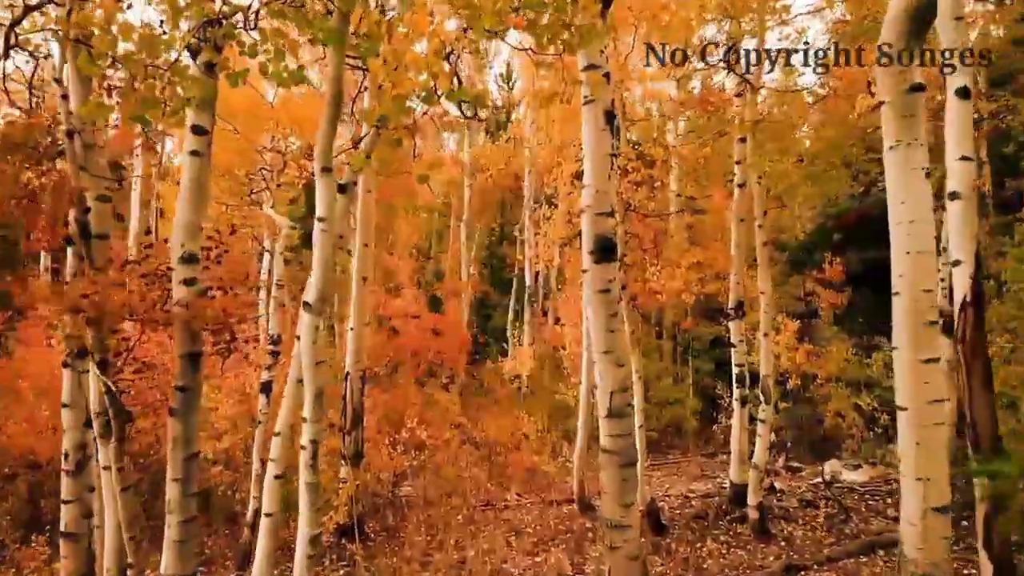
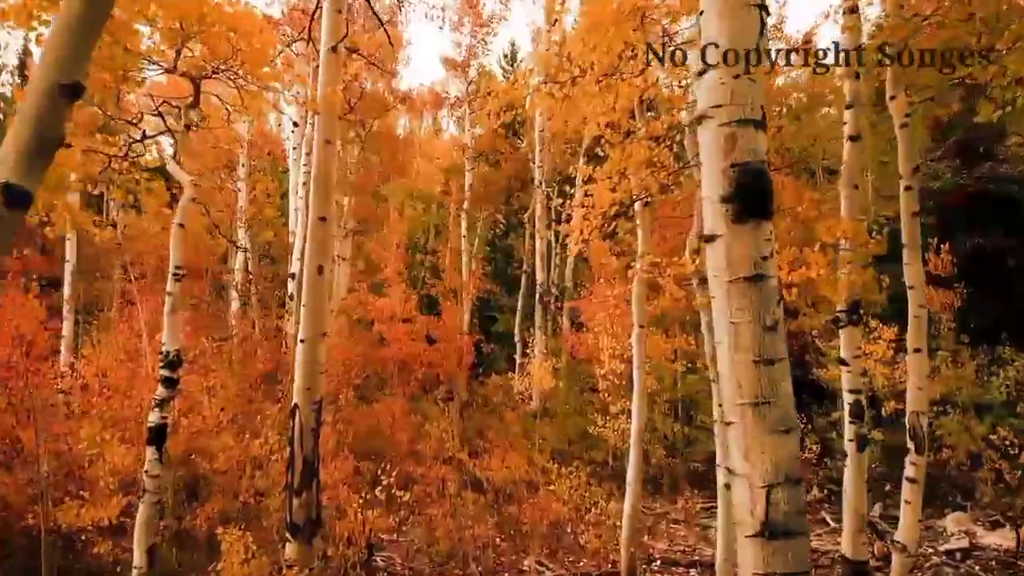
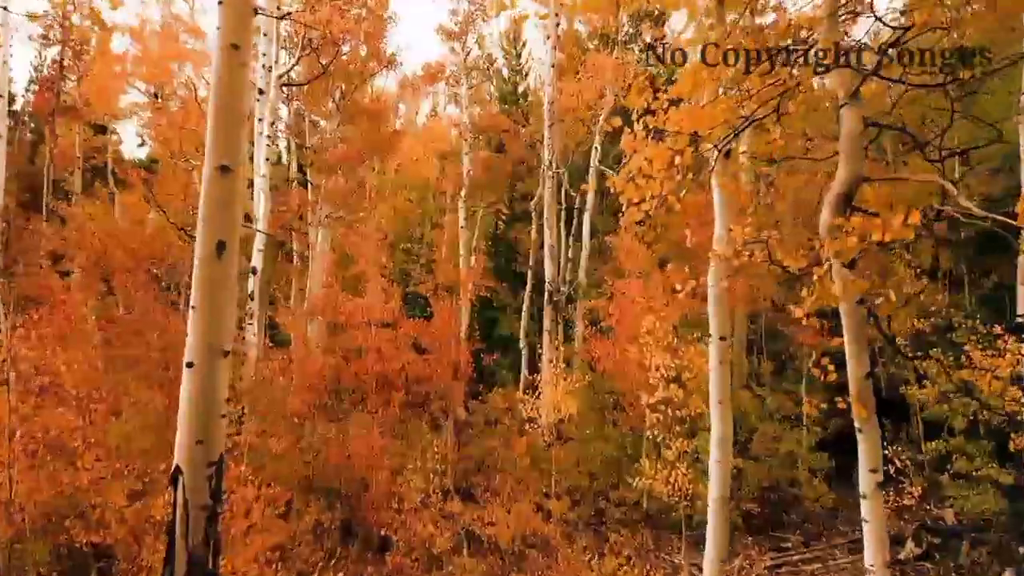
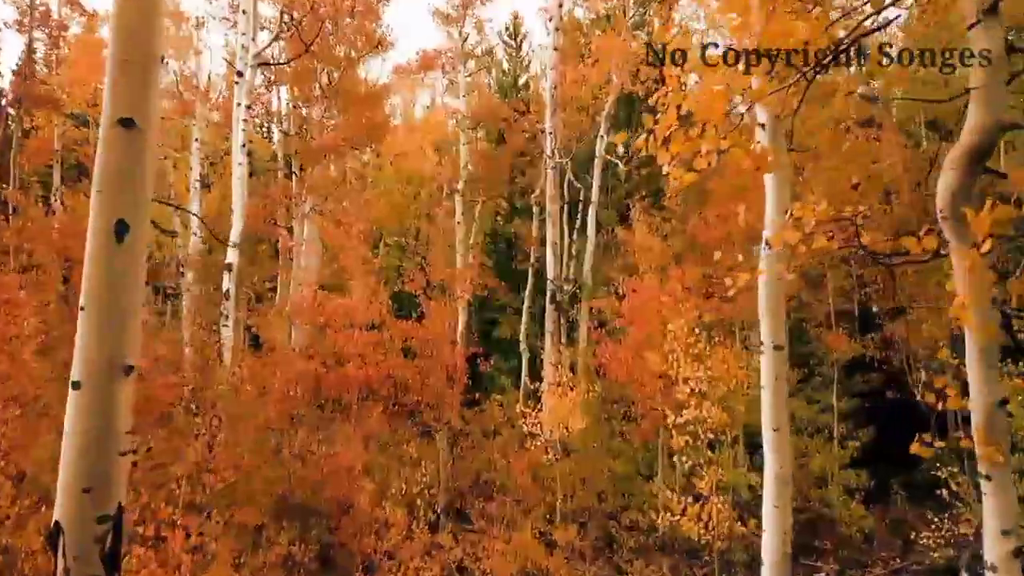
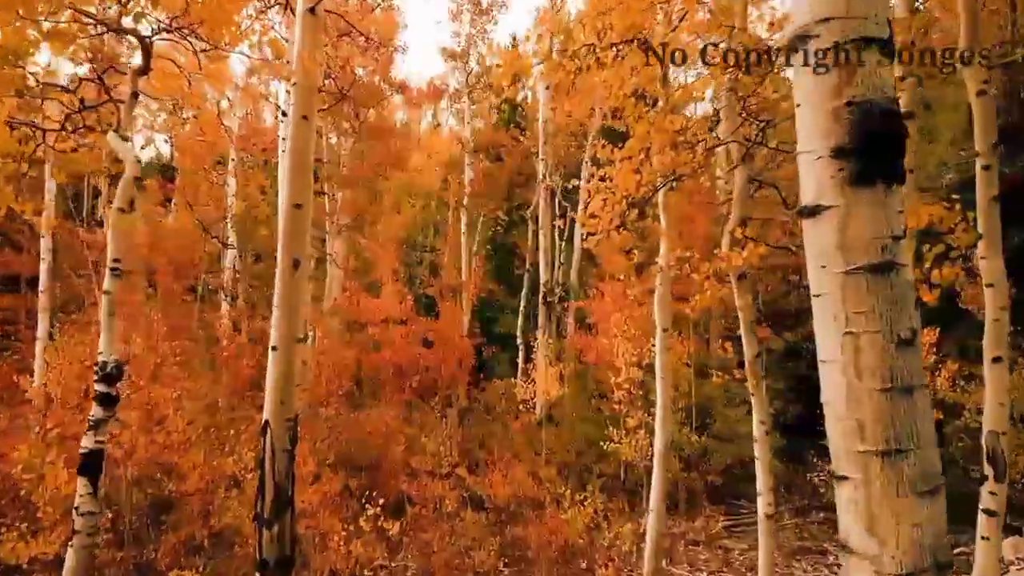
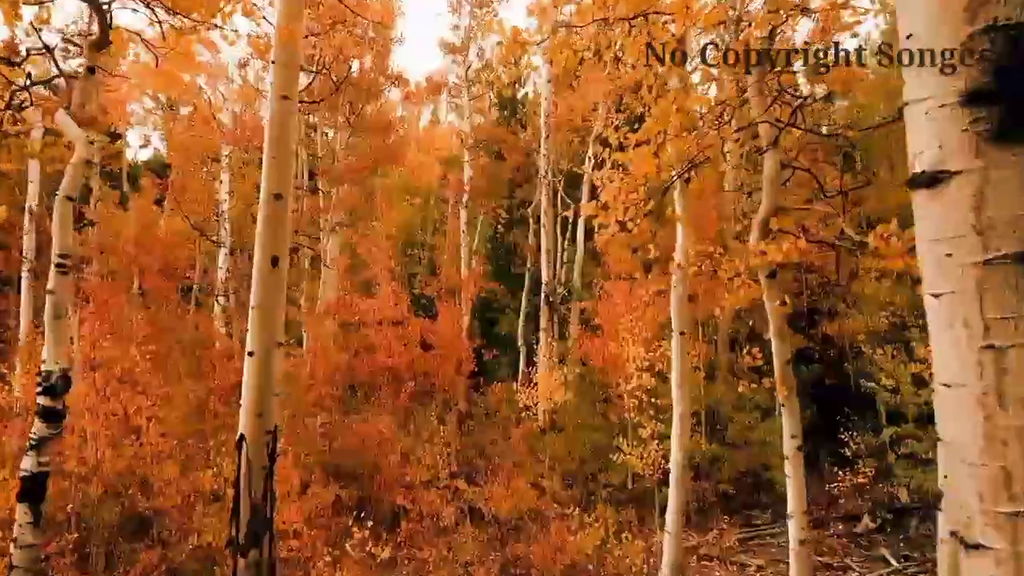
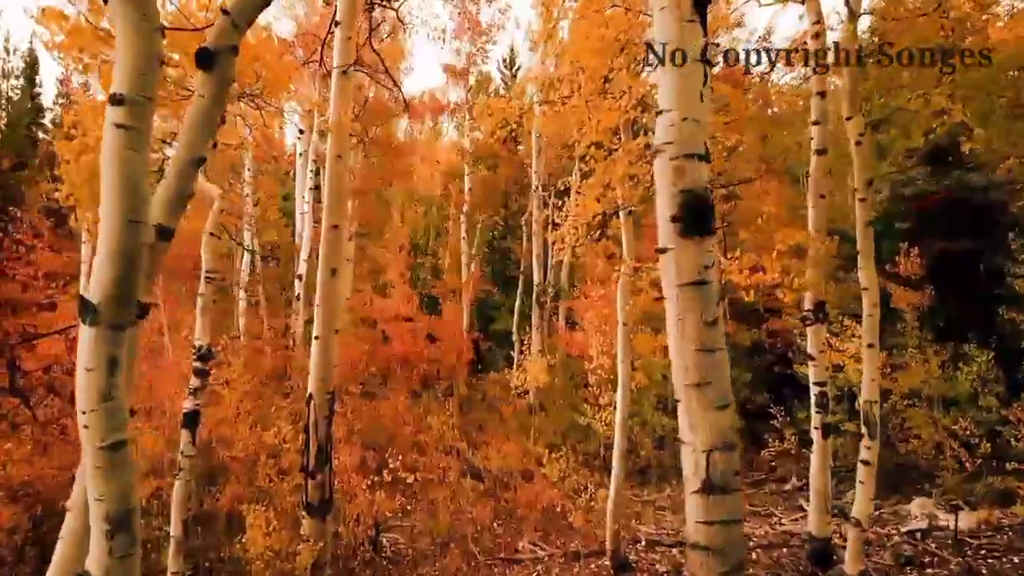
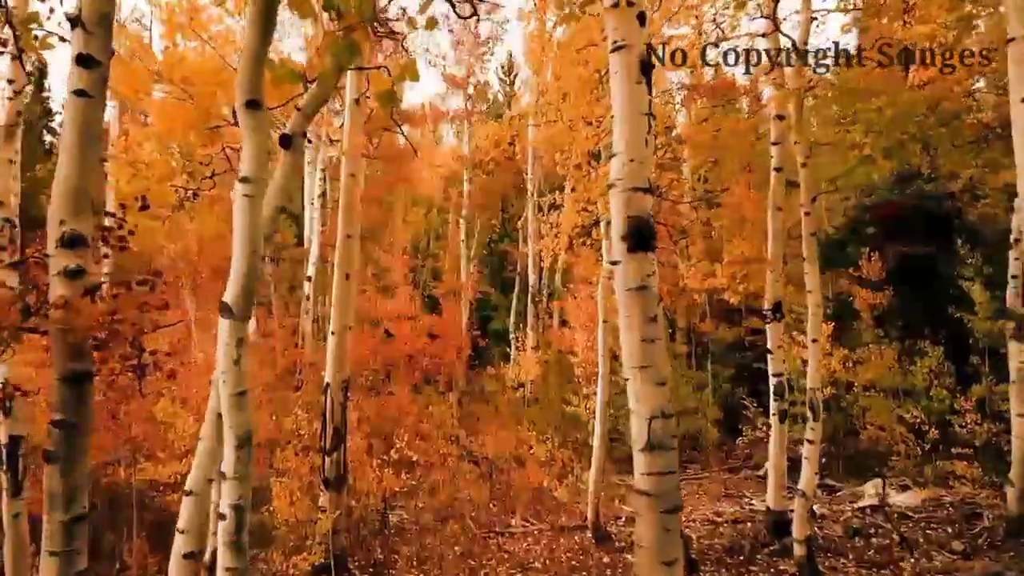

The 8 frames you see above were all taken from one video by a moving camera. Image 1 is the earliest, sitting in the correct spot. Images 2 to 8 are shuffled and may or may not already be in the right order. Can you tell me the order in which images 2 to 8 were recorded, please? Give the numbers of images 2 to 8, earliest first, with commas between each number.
8, 7, 2, 5, 6, 3, 4
